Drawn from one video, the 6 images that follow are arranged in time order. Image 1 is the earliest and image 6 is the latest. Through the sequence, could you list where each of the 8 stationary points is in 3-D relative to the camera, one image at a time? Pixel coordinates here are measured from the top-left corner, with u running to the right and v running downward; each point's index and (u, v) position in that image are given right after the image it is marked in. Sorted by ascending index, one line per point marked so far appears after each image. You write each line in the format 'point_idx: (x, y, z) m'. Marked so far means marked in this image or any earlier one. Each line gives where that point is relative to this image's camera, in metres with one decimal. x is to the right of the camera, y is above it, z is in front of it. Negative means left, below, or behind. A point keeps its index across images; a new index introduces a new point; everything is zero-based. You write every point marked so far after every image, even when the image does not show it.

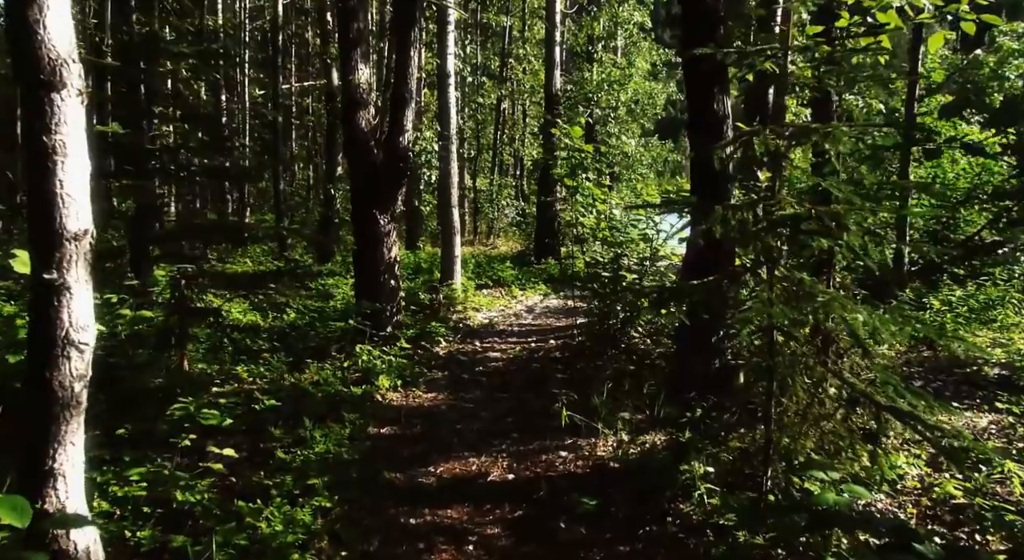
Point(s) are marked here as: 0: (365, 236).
0: (-1.7, +0.5, +10.5) m
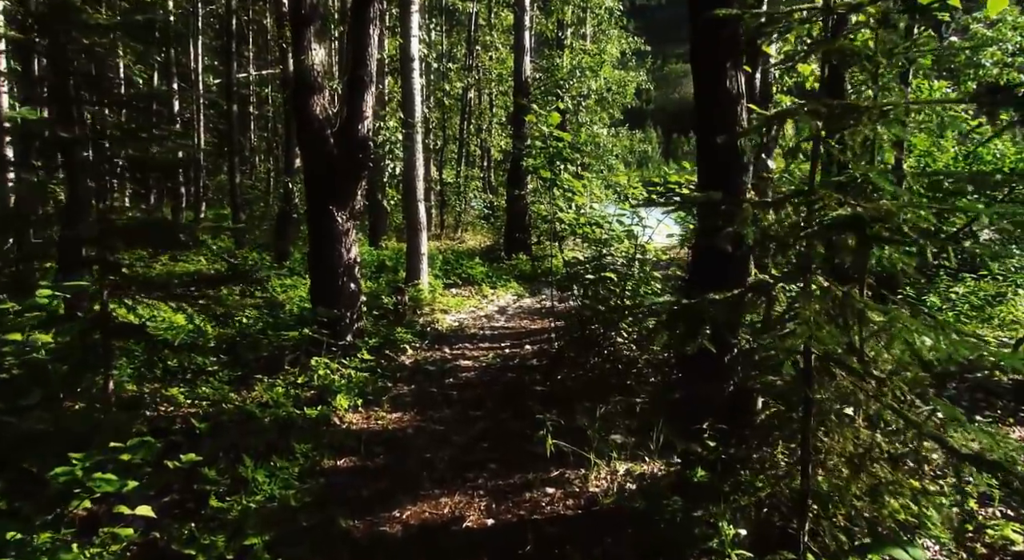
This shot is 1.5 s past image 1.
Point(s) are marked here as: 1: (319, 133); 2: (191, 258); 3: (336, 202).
0: (-2.0, +0.5, +9.5) m
1: (-2.0, +1.5, +9.4) m
2: (-4.7, +0.3, +13.6) m
3: (-1.8, +0.8, +9.5) m
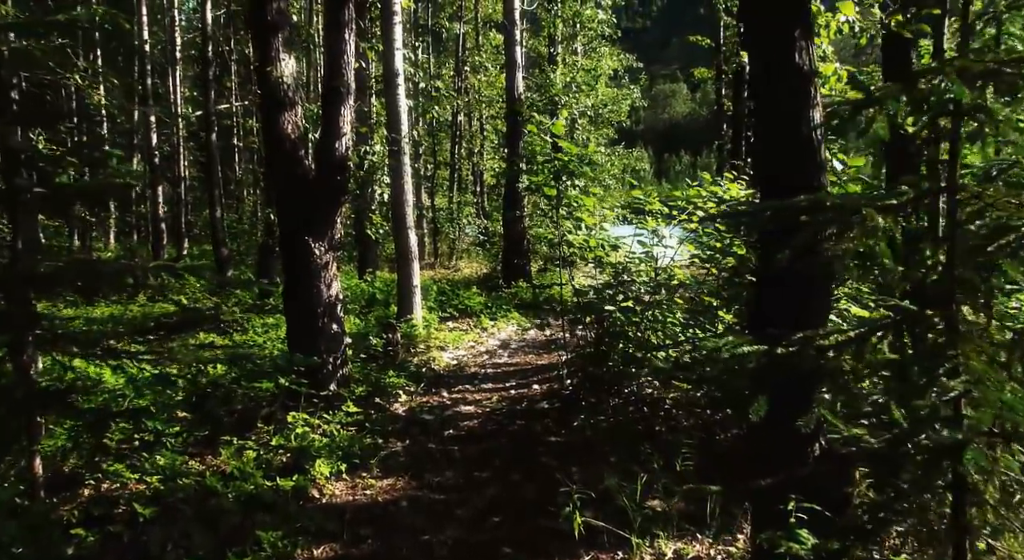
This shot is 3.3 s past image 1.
0: (-2.0, +0.1, +8.3) m
1: (-2.0, +1.1, +8.3) m
2: (-4.7, -0.3, +12.5) m
3: (-1.8, +0.4, +8.3) m
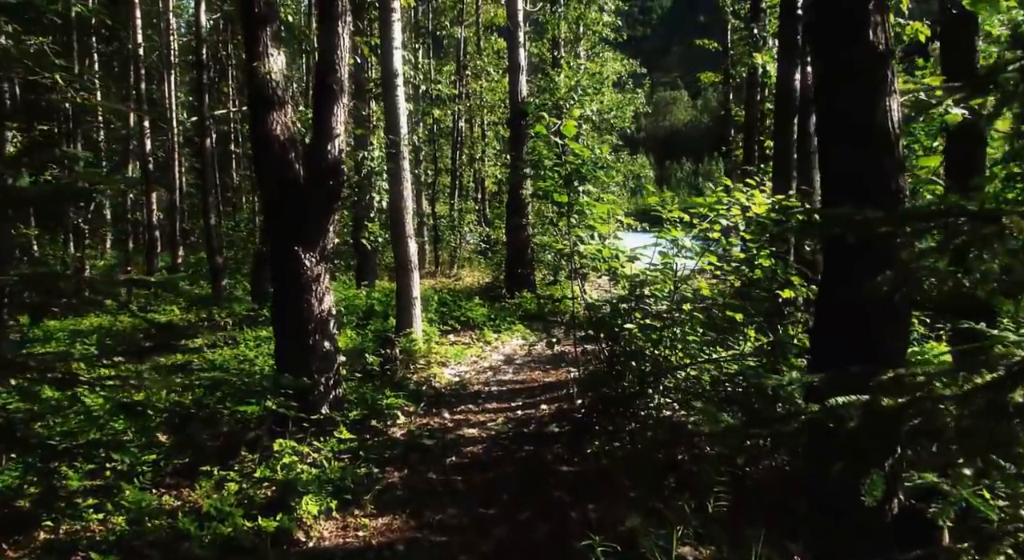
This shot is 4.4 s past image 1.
0: (-1.9, 0.0, +7.7) m
1: (-1.9, +1.0, +7.7) m
2: (-4.7, -0.4, +11.8) m
3: (-1.7, +0.3, +7.7) m
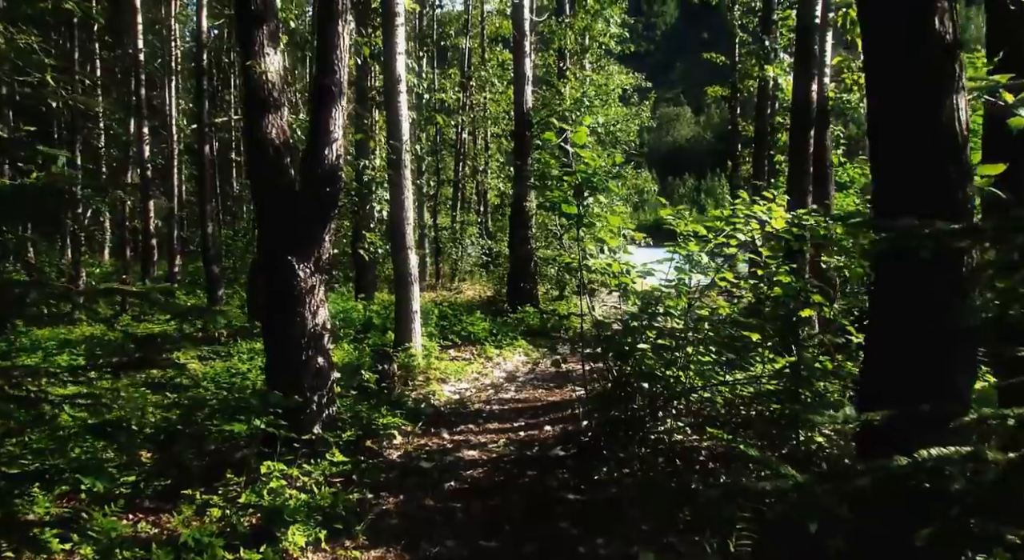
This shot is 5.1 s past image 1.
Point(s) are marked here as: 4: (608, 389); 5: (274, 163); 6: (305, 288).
0: (-1.9, -0.1, +7.3) m
1: (-1.9, +0.9, +7.3) m
2: (-4.6, -0.5, +11.4) m
3: (-1.7, +0.2, +7.3) m
4: (+0.8, -0.9, +7.6) m
5: (-1.9, +0.9, +7.3) m
6: (-1.6, -0.1, +7.3) m
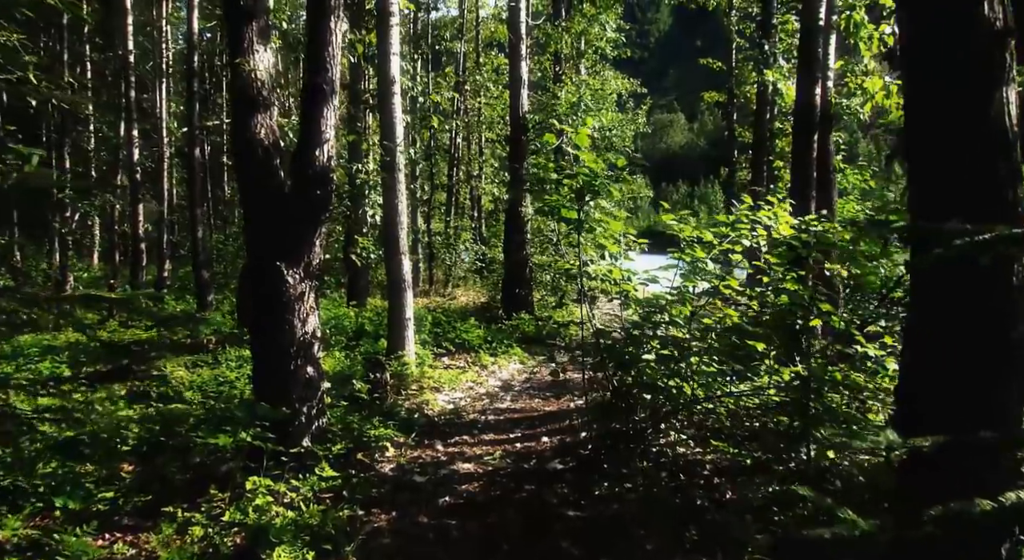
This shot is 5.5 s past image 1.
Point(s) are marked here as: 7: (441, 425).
0: (-1.9, -0.2, +7.0) m
1: (-1.9, +0.9, +7.0) m
2: (-4.7, -0.6, +11.1) m
3: (-1.7, +0.2, +7.0) m
4: (+0.8, -1.0, +7.3) m
5: (-1.9, +0.9, +7.0) m
6: (-1.7, -0.1, +7.1) m
7: (-0.7, -1.4, +8.9) m
